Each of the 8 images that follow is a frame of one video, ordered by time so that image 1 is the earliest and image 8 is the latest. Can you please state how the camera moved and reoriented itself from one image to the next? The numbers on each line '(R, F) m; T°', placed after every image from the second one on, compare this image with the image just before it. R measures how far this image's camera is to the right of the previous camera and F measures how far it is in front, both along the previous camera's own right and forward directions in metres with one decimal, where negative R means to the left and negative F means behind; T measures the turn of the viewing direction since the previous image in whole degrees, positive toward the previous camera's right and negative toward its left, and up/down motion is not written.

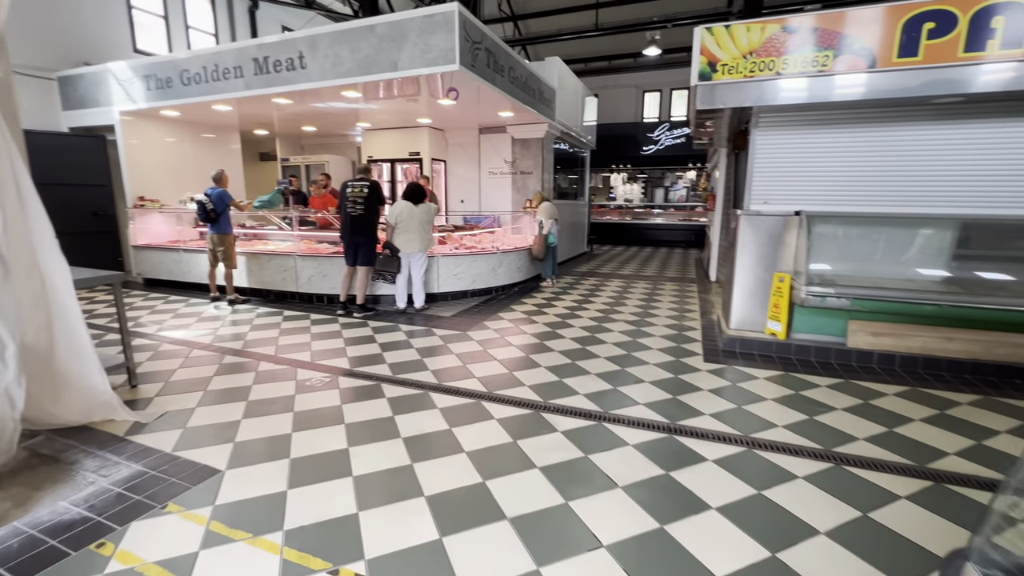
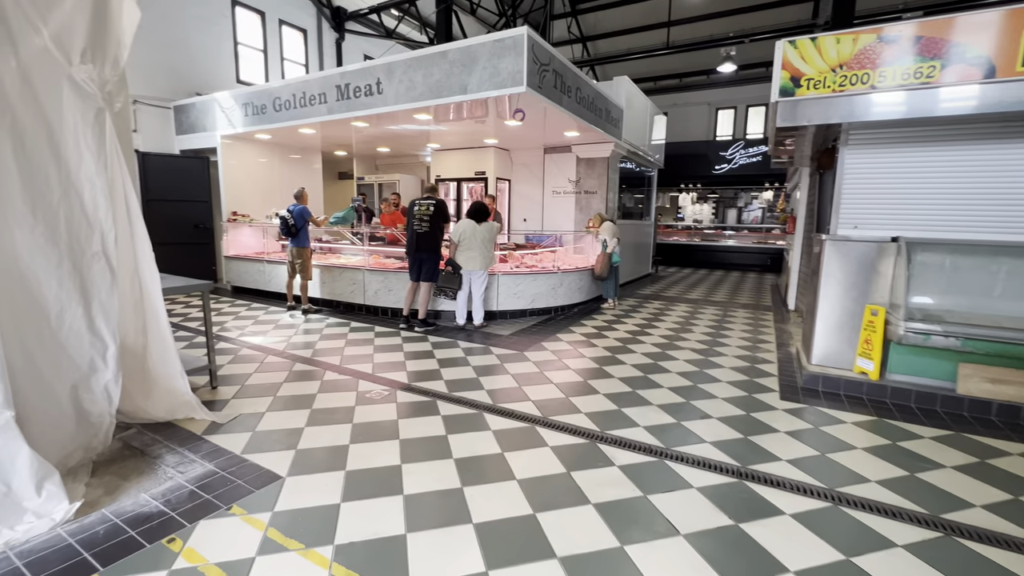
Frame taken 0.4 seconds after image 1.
(0.0, +0.1) m; -8°
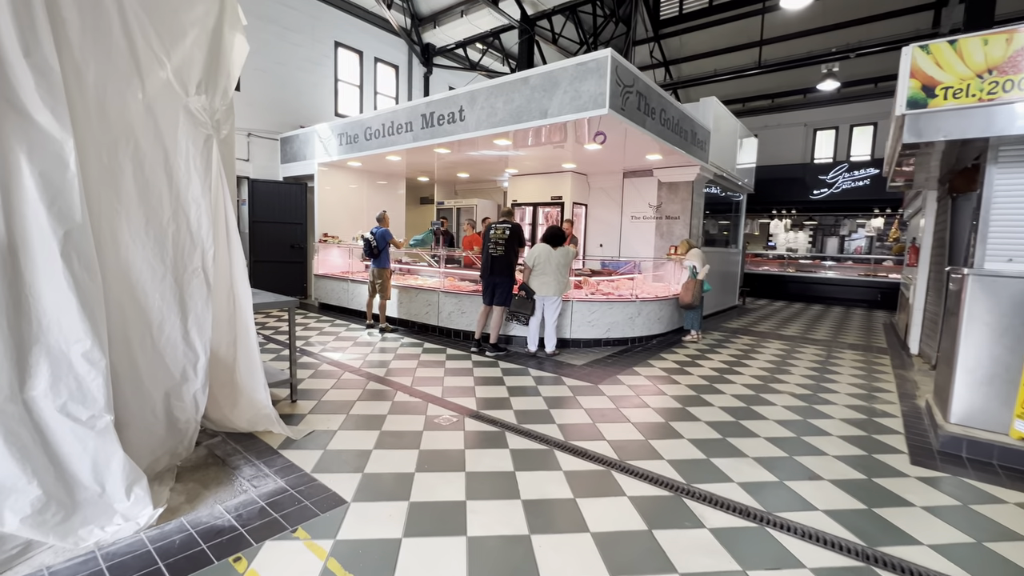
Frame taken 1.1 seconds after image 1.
(0.0, +0.1) m; -9°
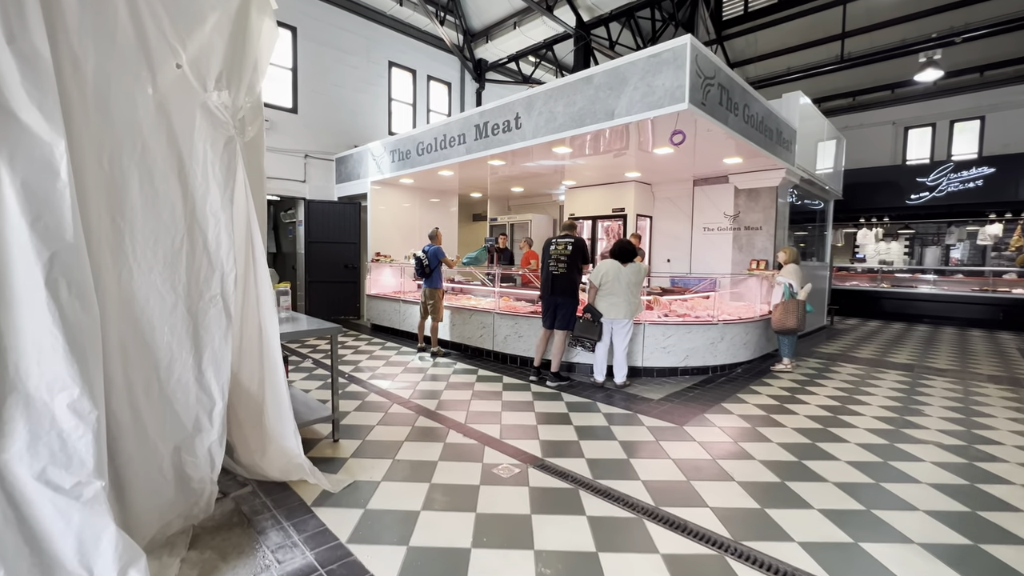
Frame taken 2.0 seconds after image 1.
(-0.1, +0.5) m; -6°
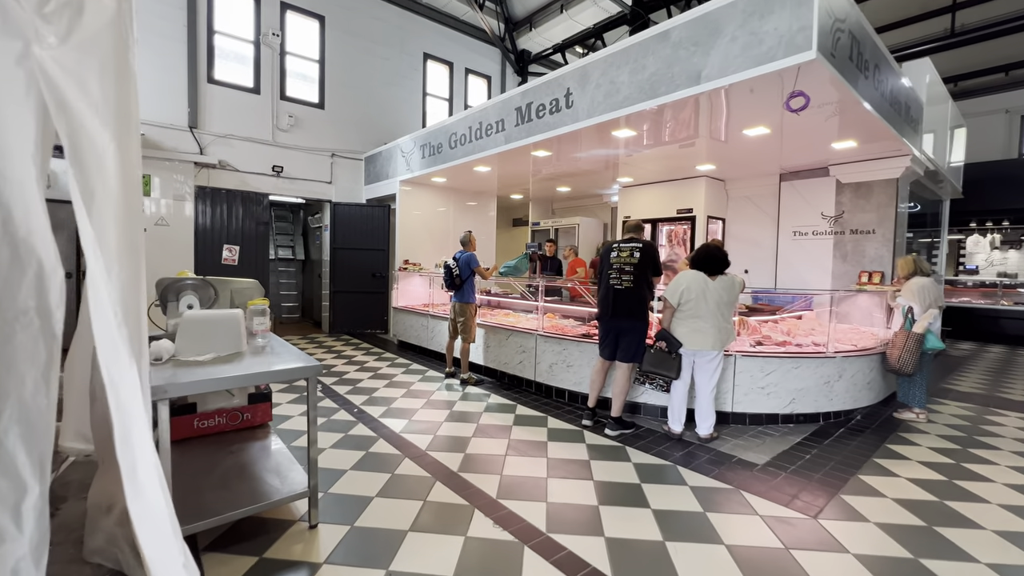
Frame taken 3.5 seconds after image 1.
(-0.1, +1.0) m; -5°
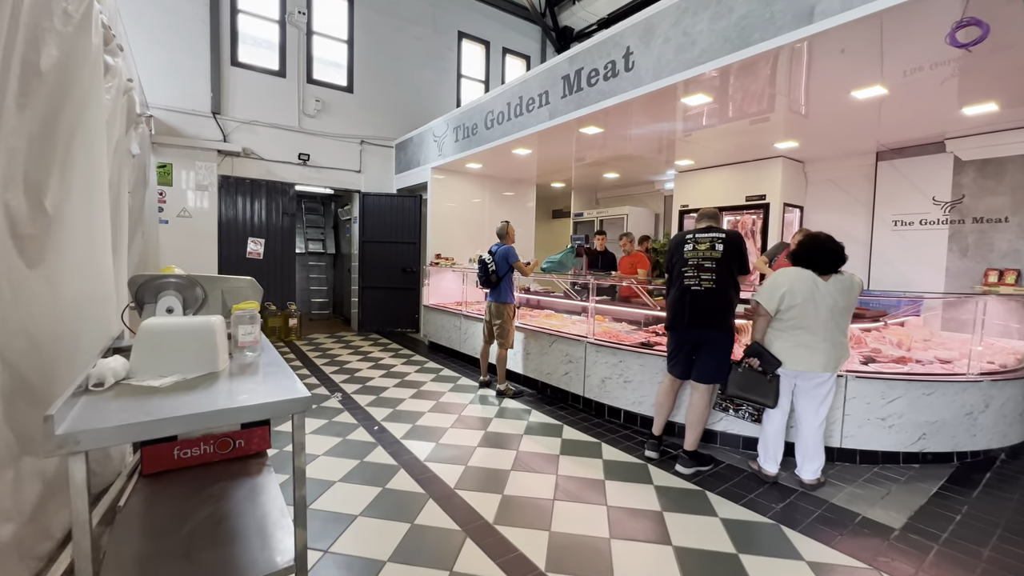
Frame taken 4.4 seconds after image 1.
(-0.1, +0.6) m; -4°
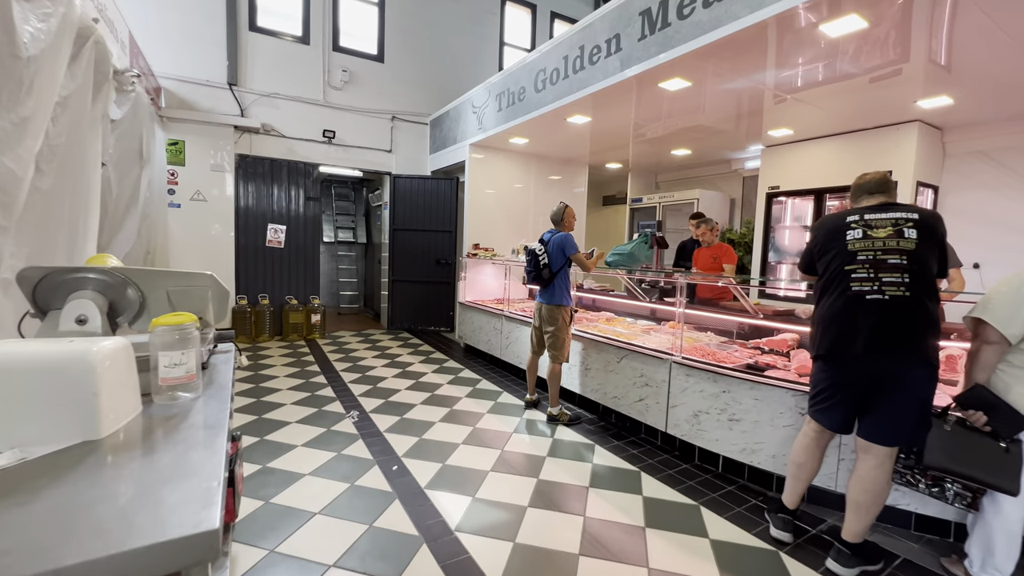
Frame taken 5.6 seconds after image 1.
(-0.2, +0.8) m; -5°
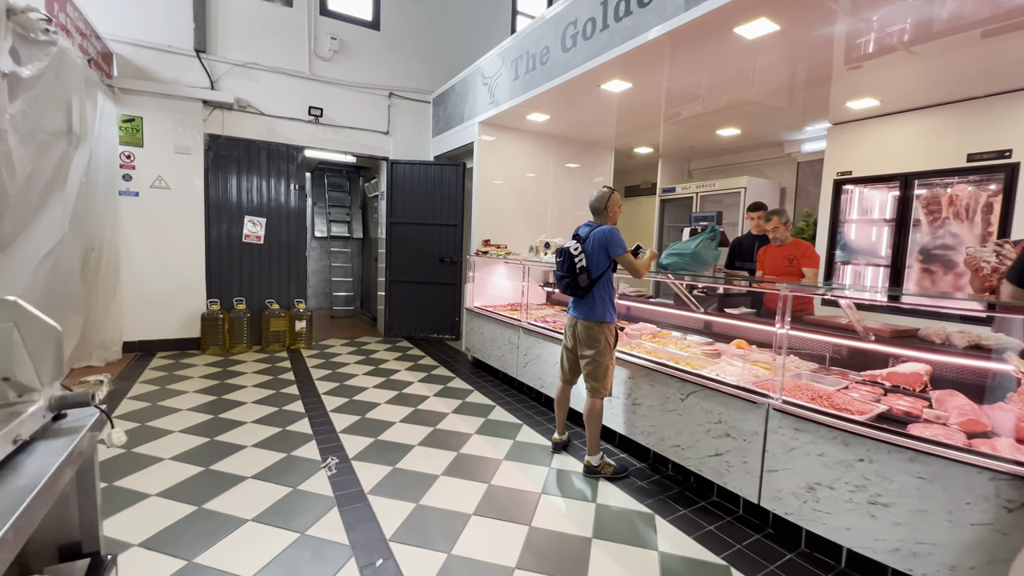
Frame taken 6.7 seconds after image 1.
(-0.1, +0.8) m; 0°
